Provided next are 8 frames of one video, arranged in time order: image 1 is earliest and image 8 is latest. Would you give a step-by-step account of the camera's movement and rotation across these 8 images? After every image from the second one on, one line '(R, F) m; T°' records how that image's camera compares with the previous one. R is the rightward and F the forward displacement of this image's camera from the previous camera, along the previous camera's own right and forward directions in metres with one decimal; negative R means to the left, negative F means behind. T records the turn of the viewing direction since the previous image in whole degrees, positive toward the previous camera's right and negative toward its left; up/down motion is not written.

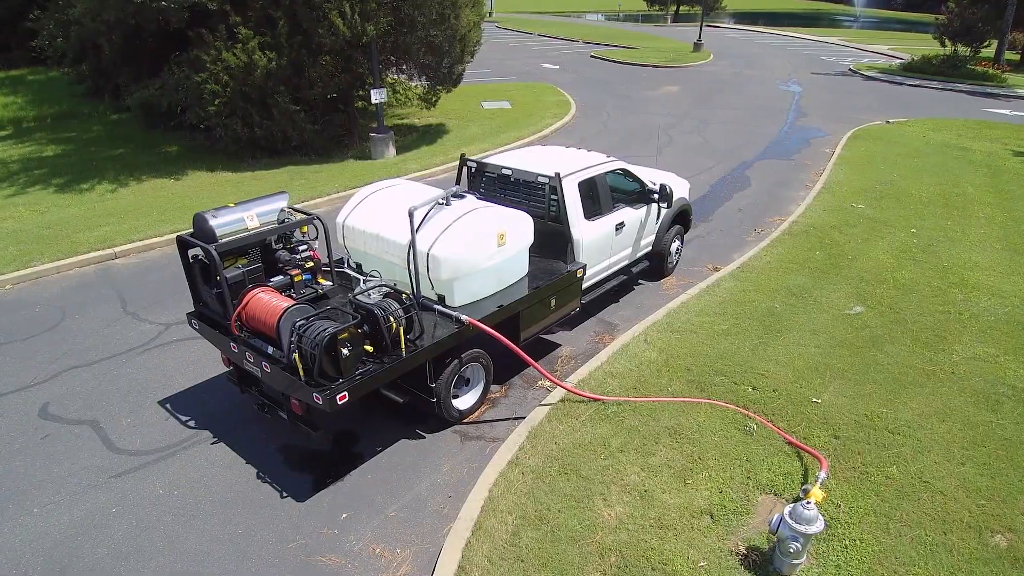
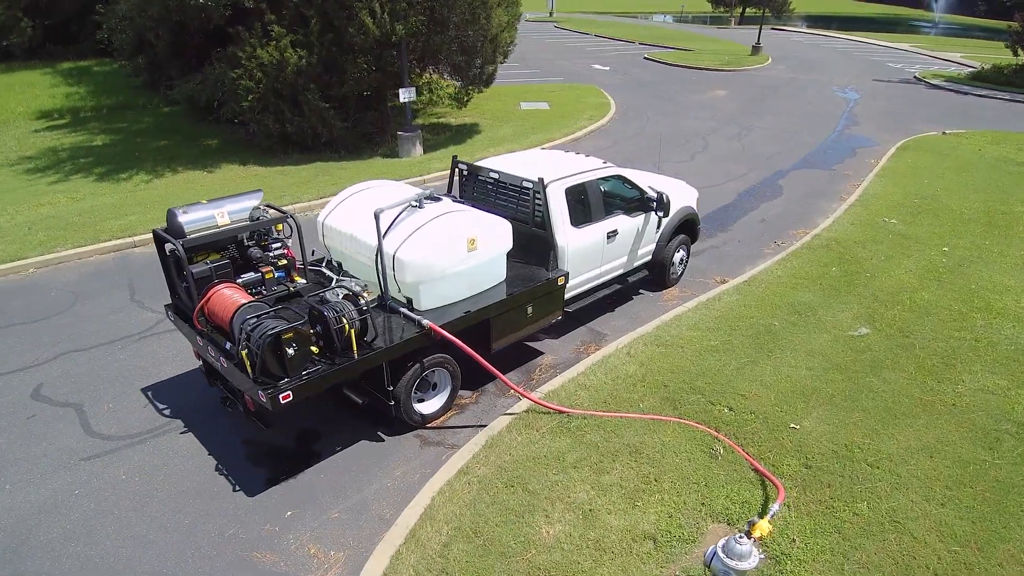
(+0.8, +0.1) m; -5°
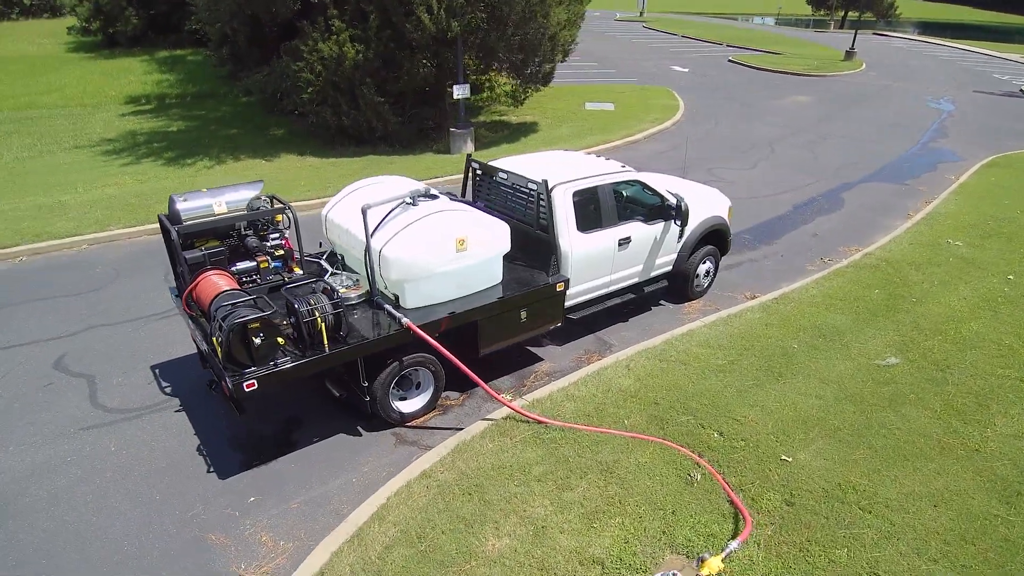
(+0.8, +0.2) m; -7°
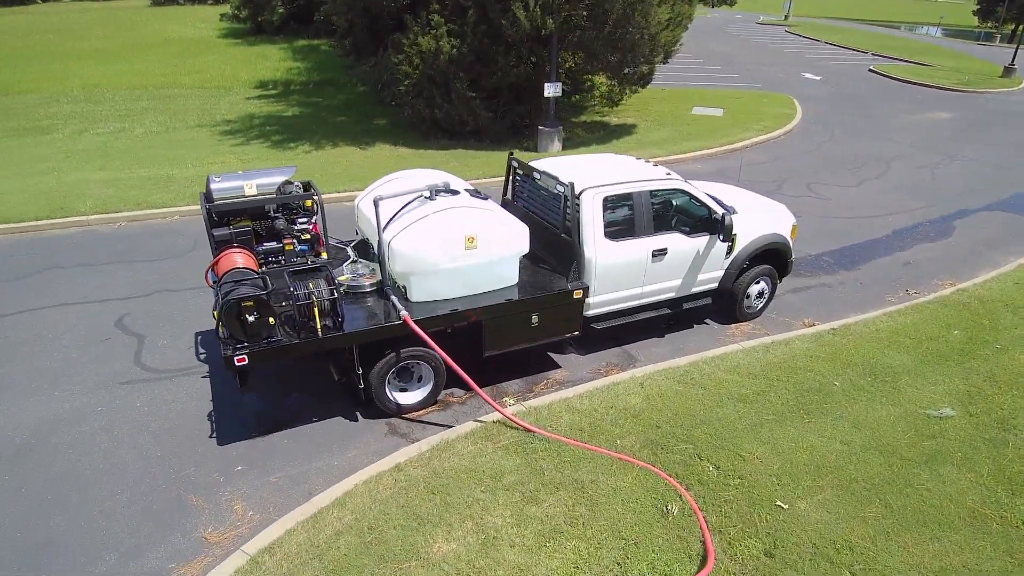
(+1.0, +0.2) m; -10°
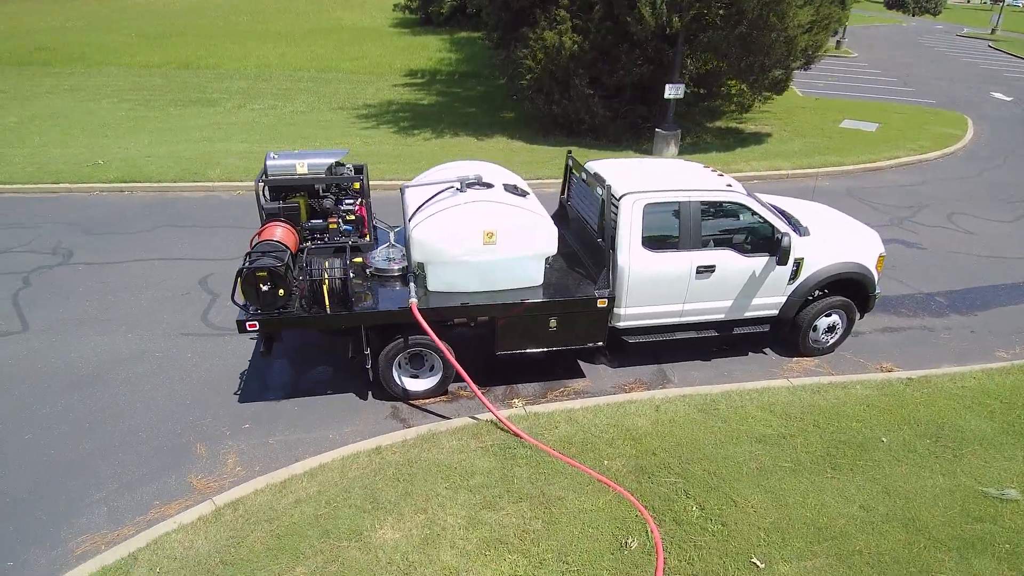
(+1.2, +0.3) m; -13°
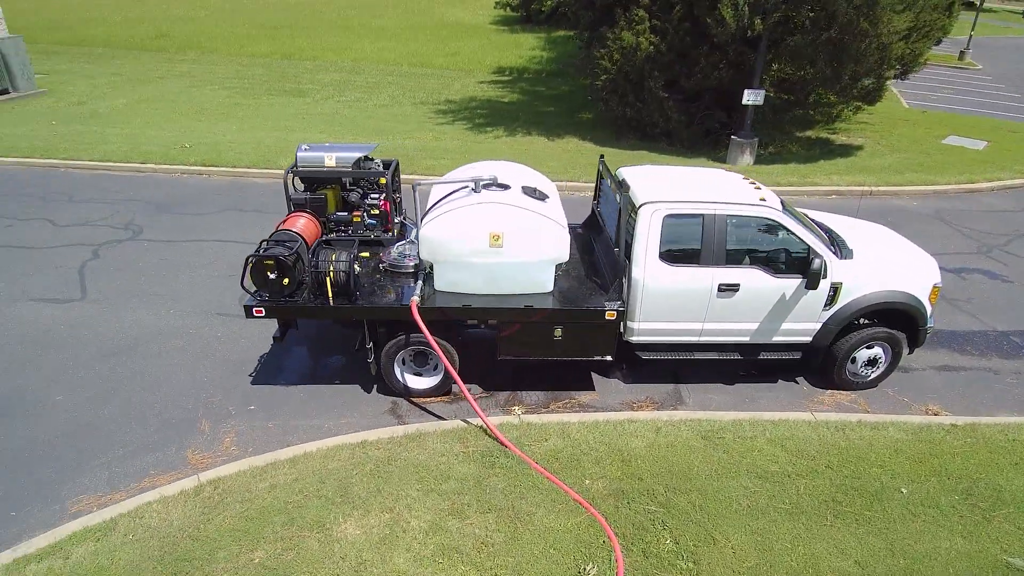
(+0.8, +0.2) m; -8°
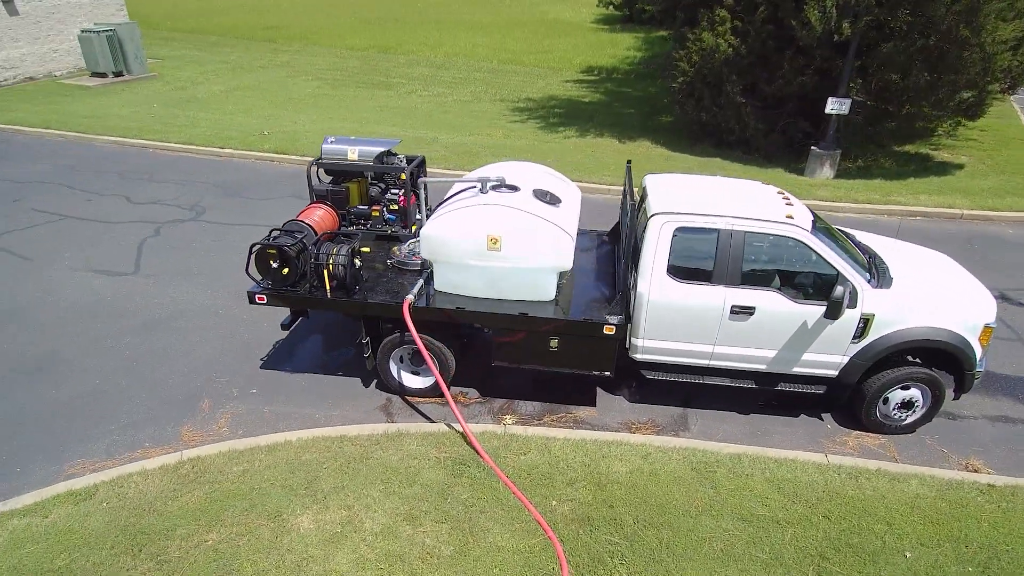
(+0.8, +0.2) m; -8°
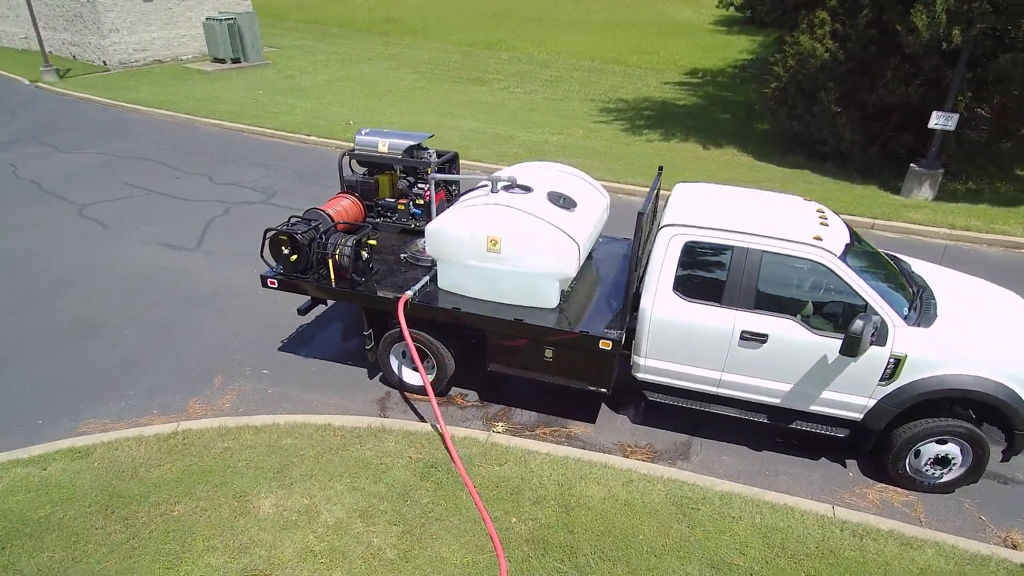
(+0.9, +0.2) m; -9°
